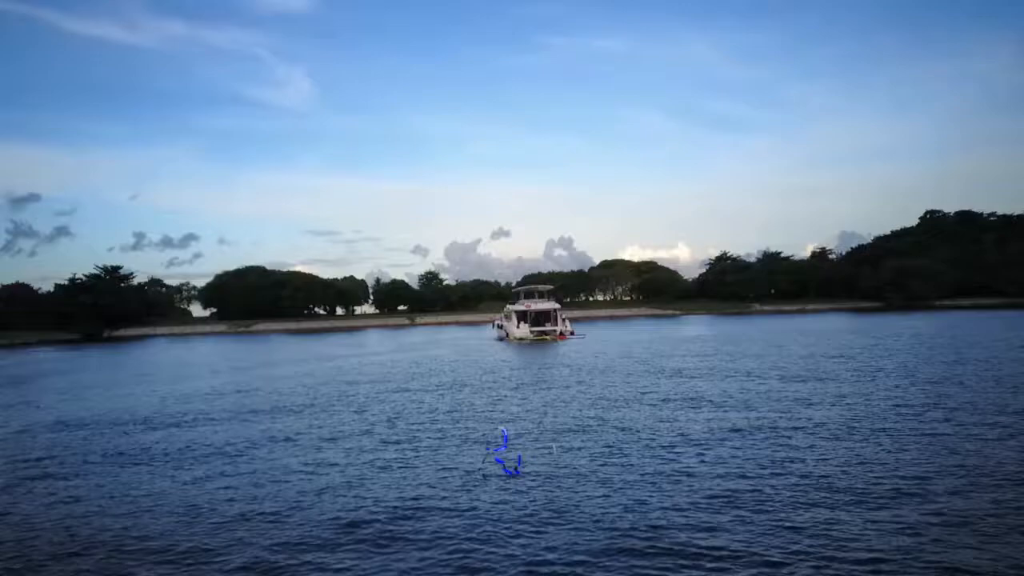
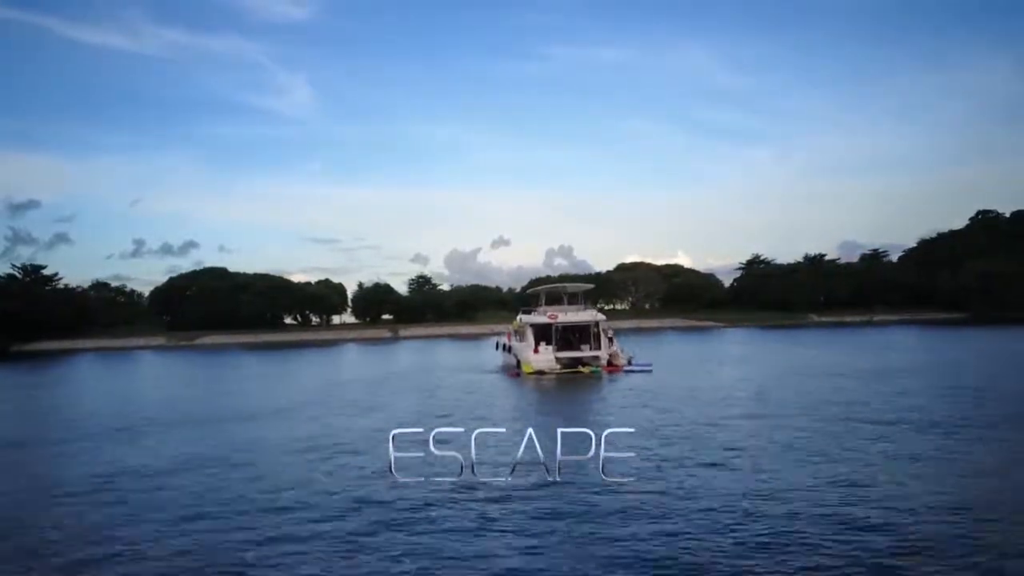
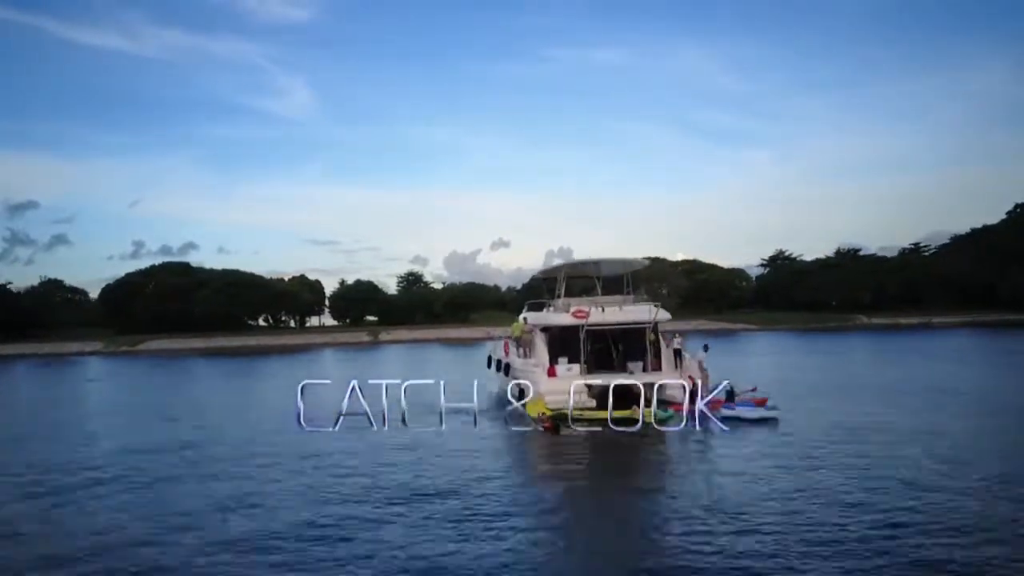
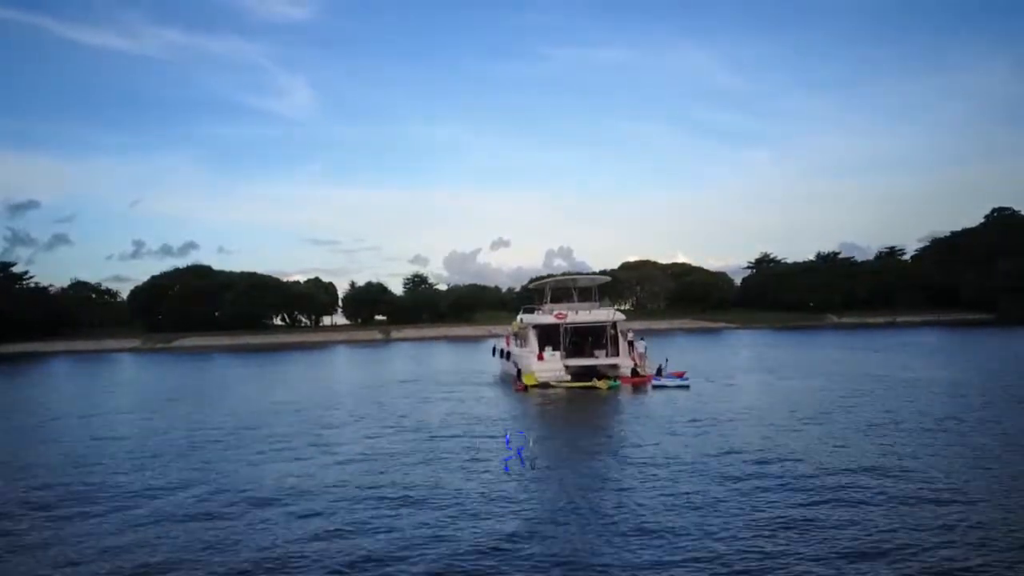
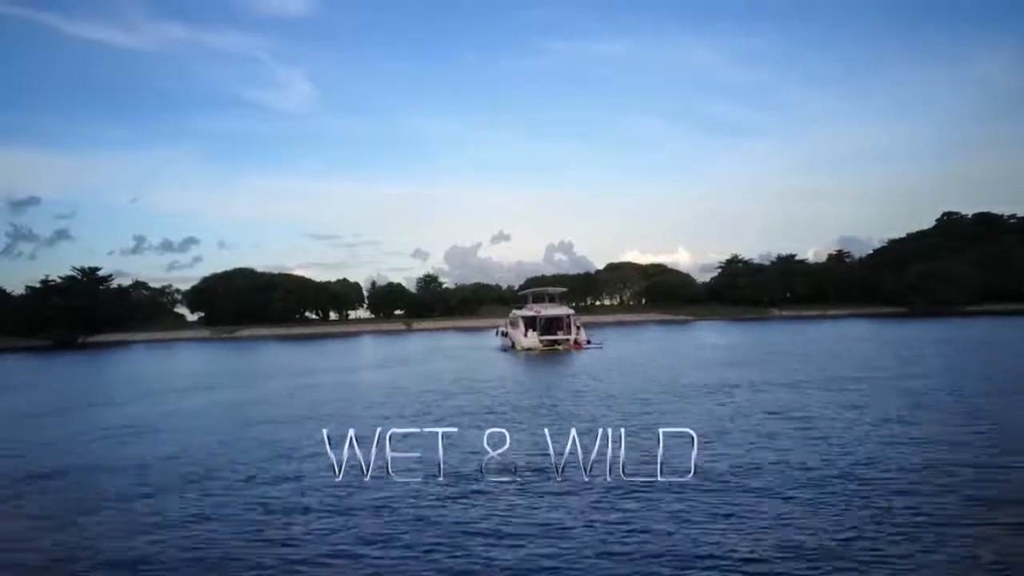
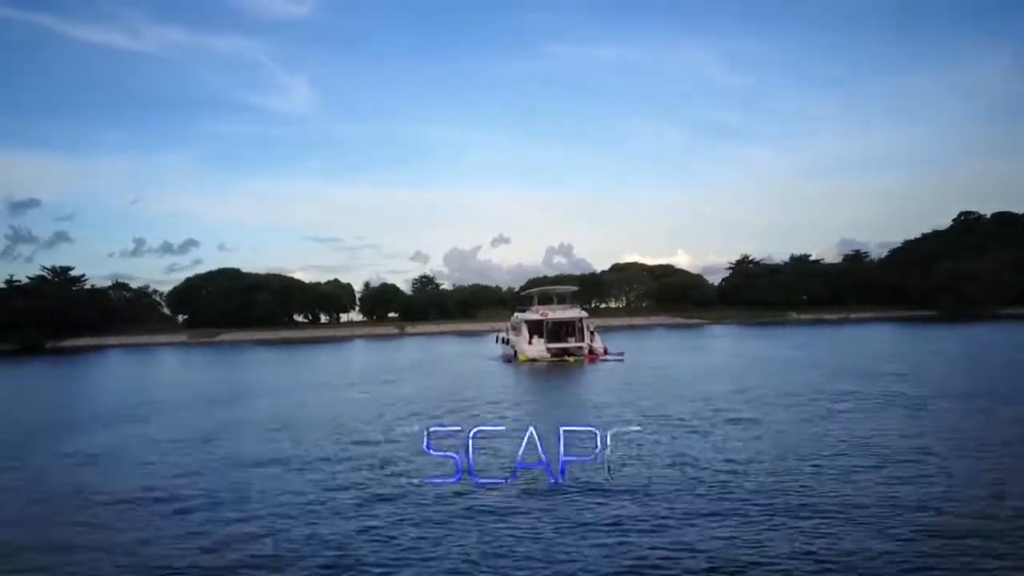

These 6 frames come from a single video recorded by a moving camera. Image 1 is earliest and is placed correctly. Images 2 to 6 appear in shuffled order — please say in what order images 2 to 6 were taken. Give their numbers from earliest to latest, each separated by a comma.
5, 6, 2, 4, 3
